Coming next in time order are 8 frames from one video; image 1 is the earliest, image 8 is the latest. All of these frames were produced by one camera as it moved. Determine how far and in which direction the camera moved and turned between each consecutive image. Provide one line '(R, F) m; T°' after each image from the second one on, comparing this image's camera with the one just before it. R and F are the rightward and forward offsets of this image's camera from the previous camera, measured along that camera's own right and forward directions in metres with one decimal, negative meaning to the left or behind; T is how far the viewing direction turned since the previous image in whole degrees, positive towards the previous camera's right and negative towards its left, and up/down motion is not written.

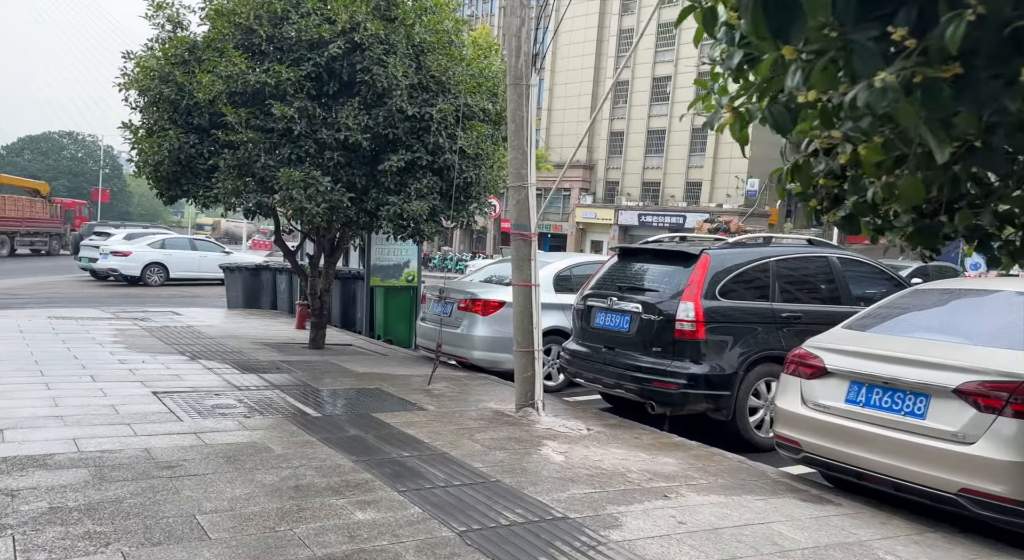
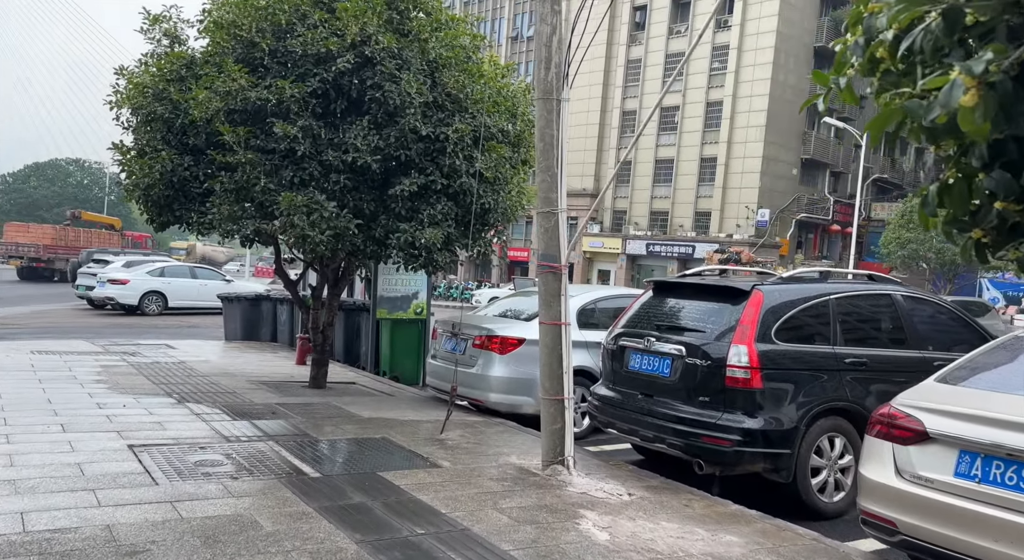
(-0.1, +0.7) m; 0°
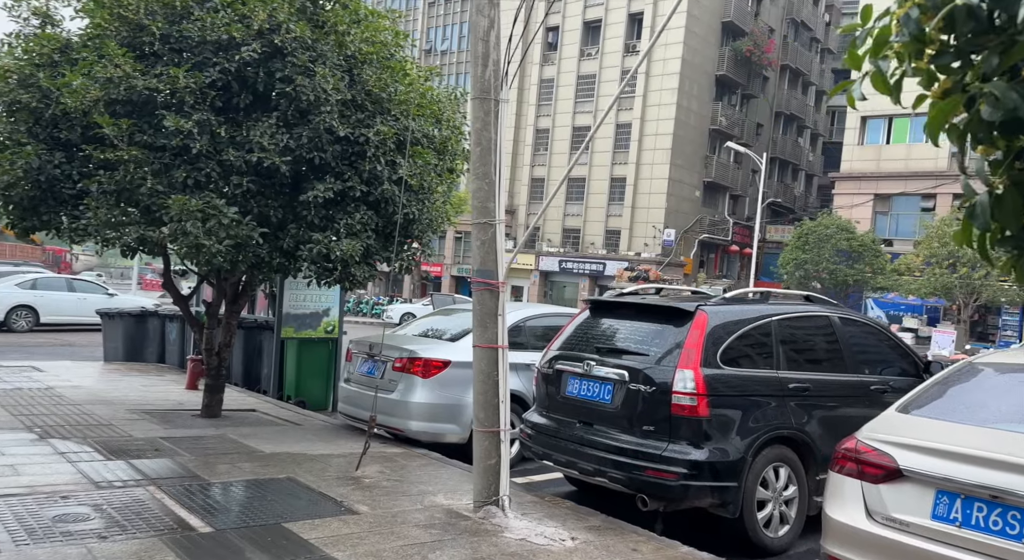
(-0.1, +0.7) m; +6°
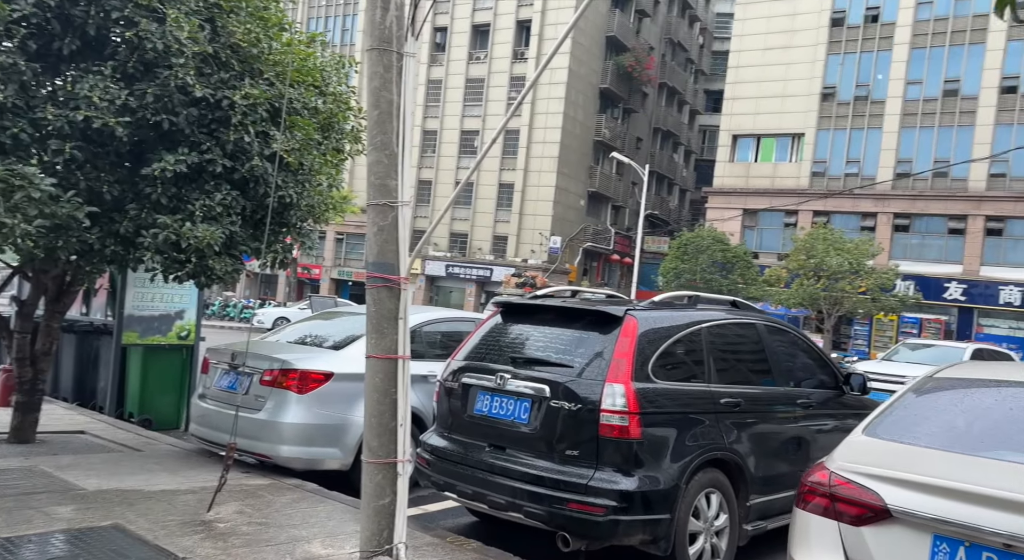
(-0.1, +1.1) m; +8°
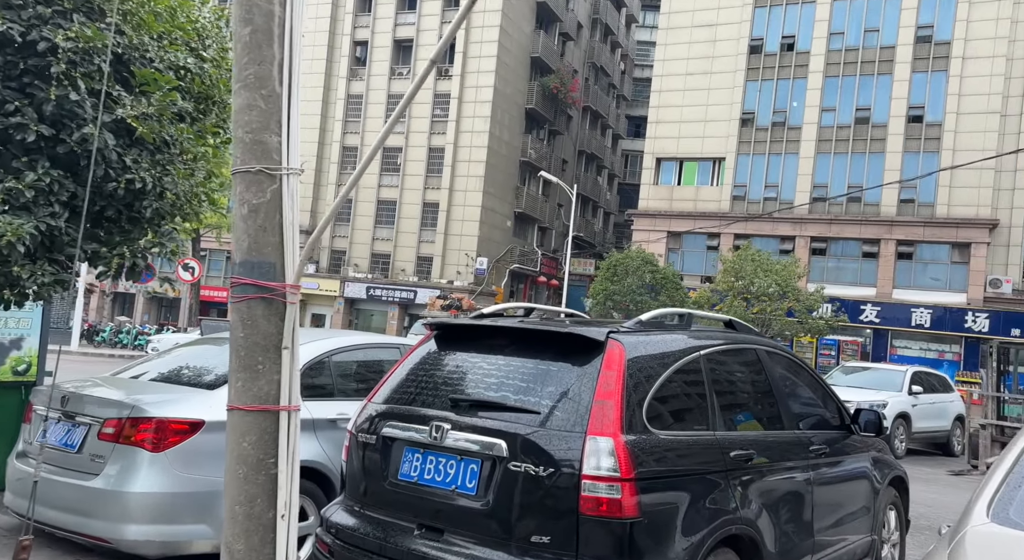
(-0.1, +1.6) m; +5°
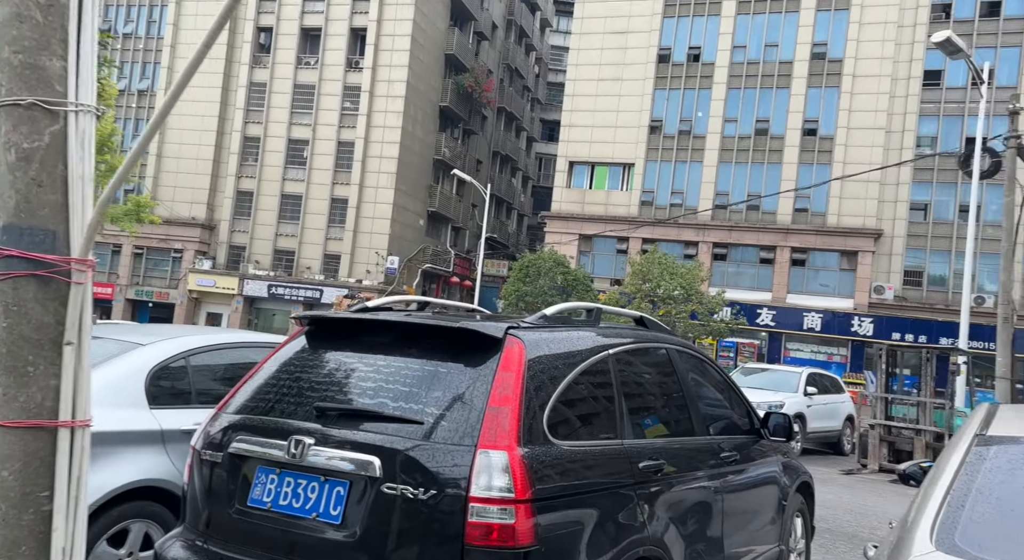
(+0.1, +0.6) m; +6°
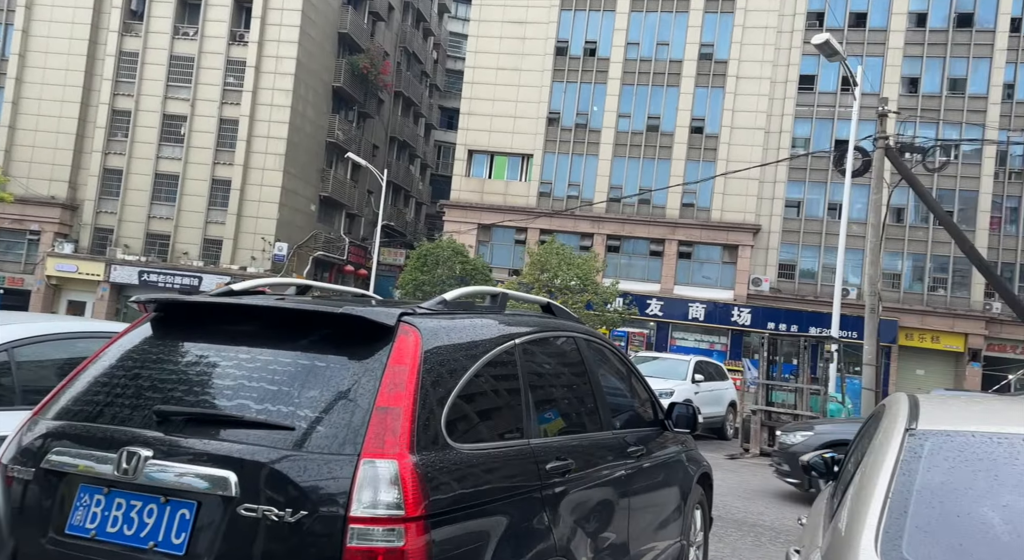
(0.0, +0.5) m; +7°
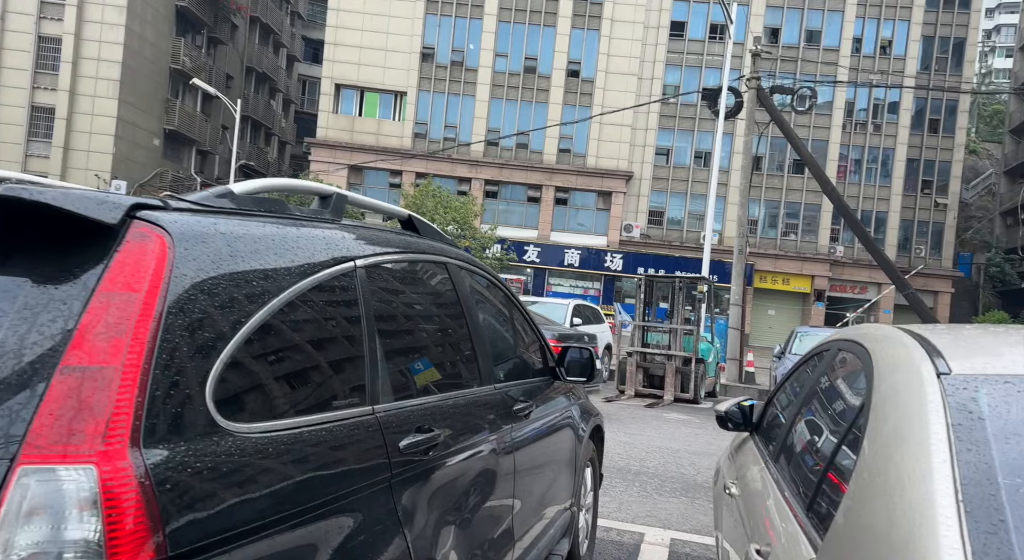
(+0.1, +1.3) m; +8°
